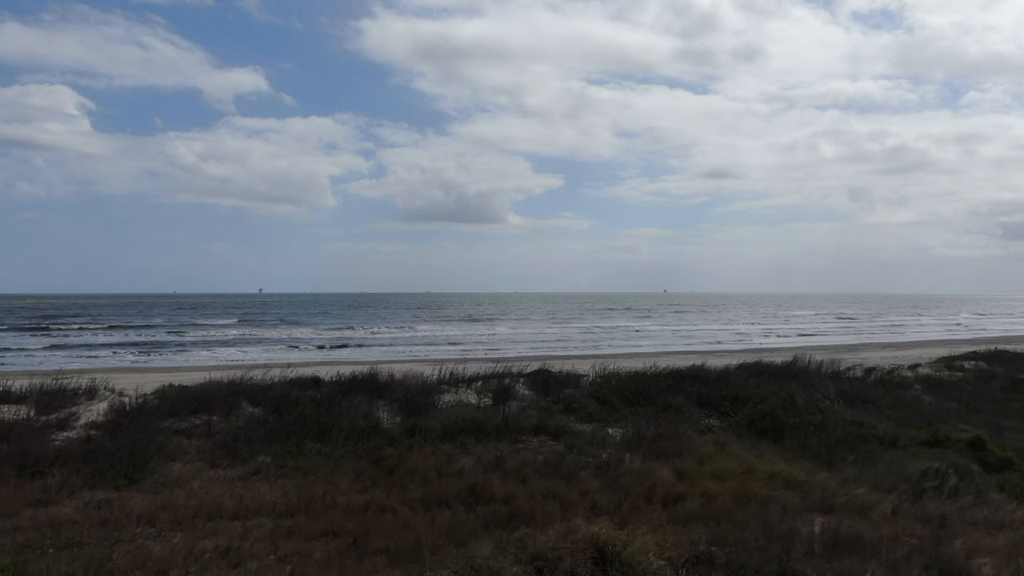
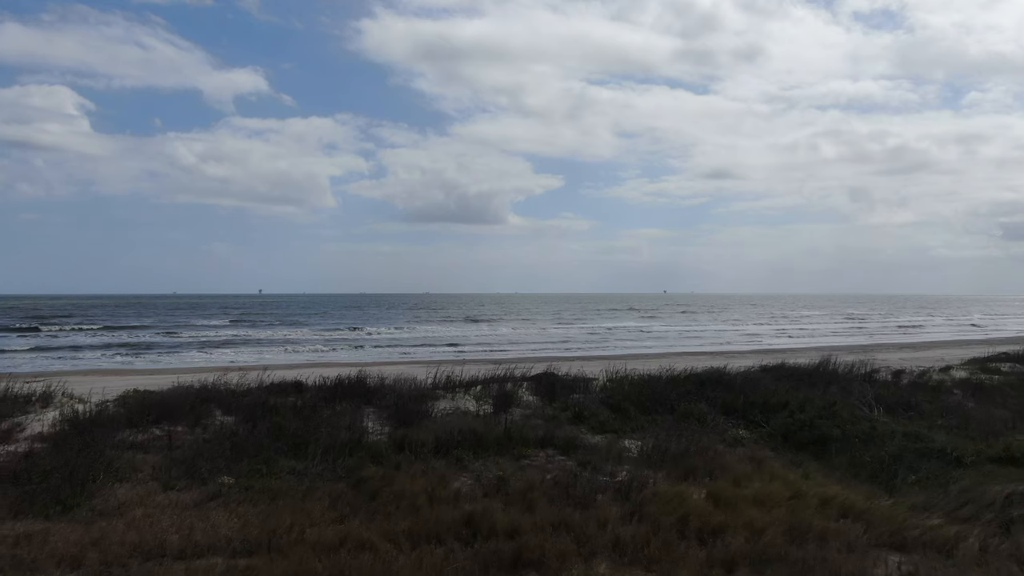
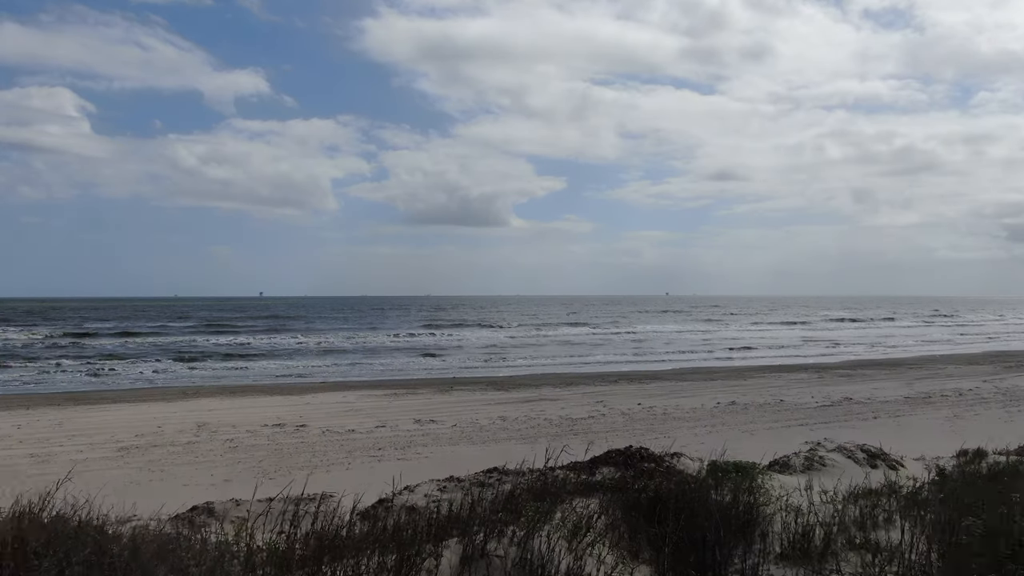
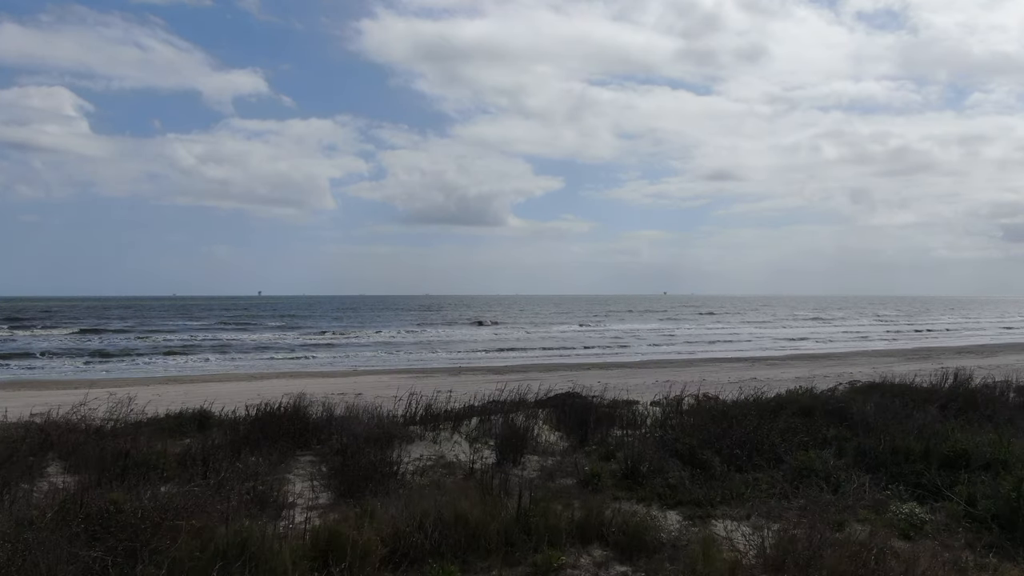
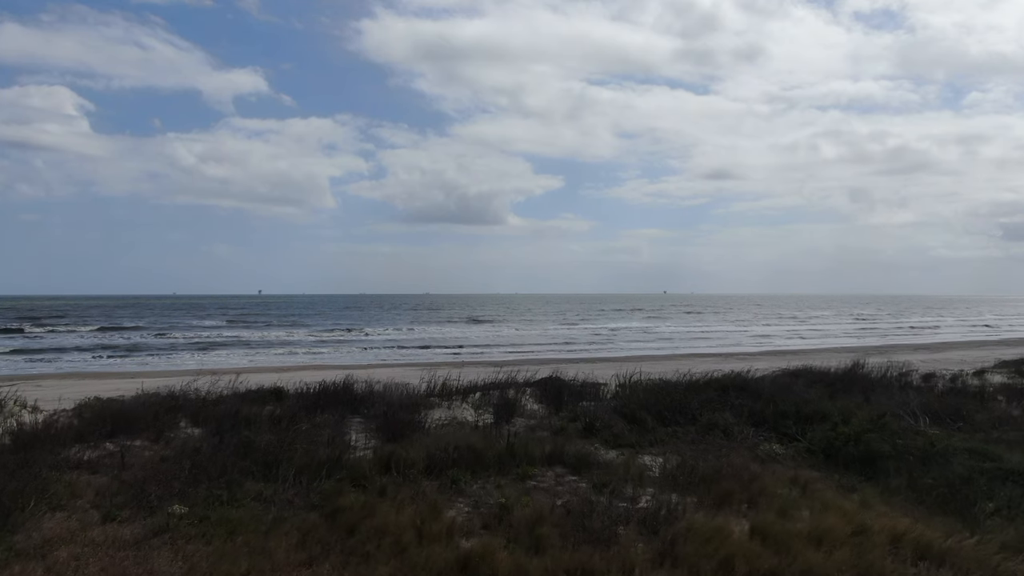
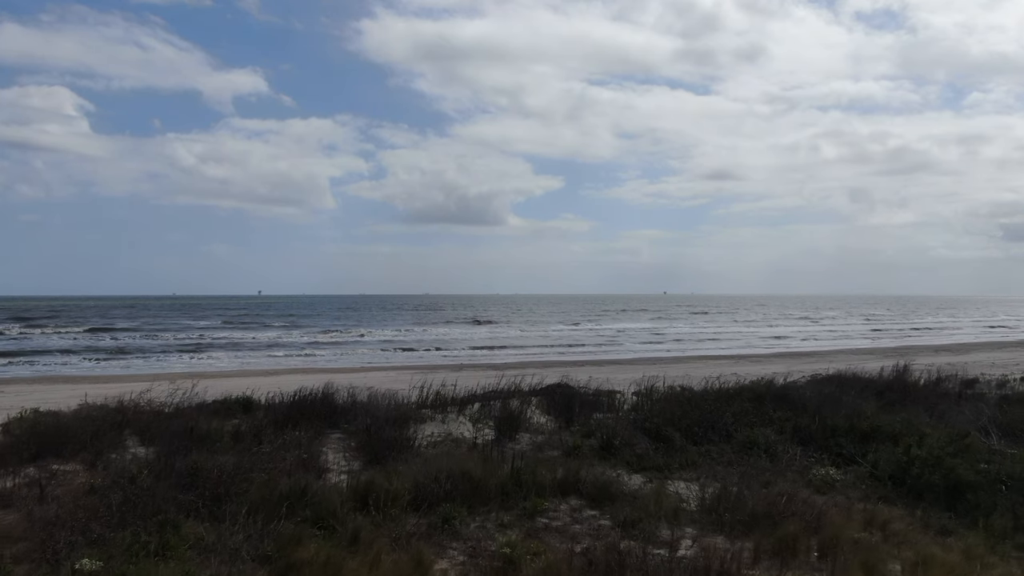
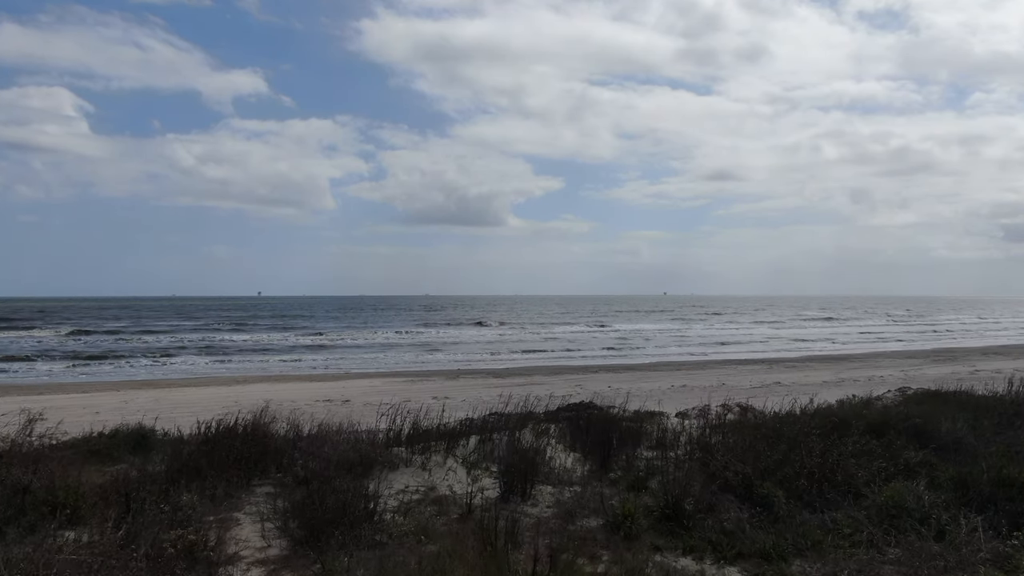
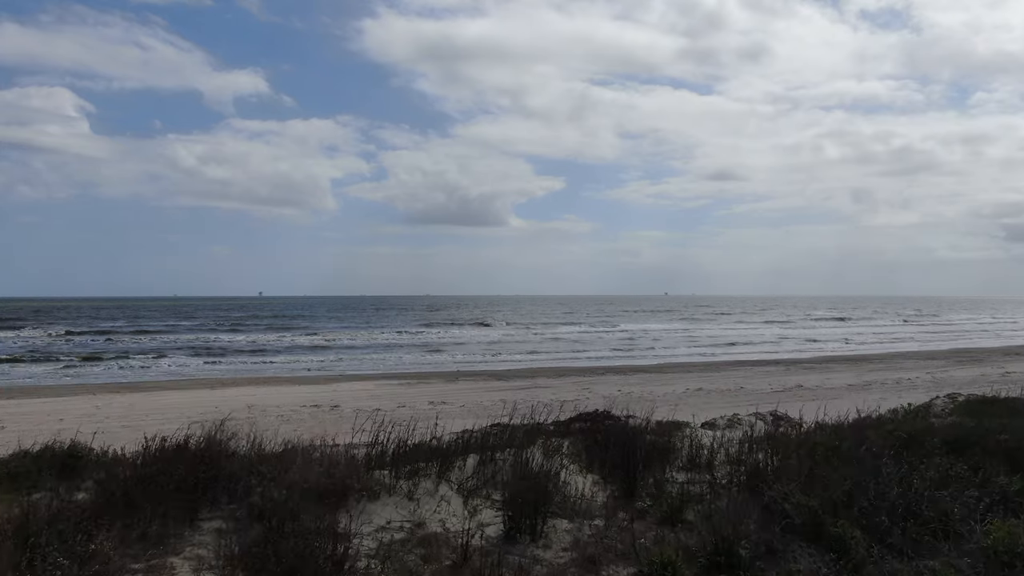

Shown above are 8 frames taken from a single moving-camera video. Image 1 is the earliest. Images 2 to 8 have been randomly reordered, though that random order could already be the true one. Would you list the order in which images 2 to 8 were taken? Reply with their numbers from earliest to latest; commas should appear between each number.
2, 5, 6, 4, 7, 8, 3
